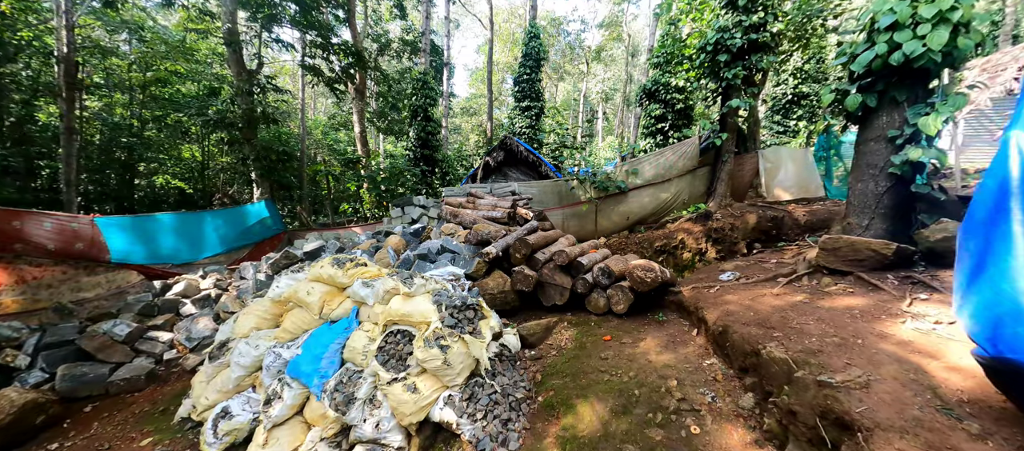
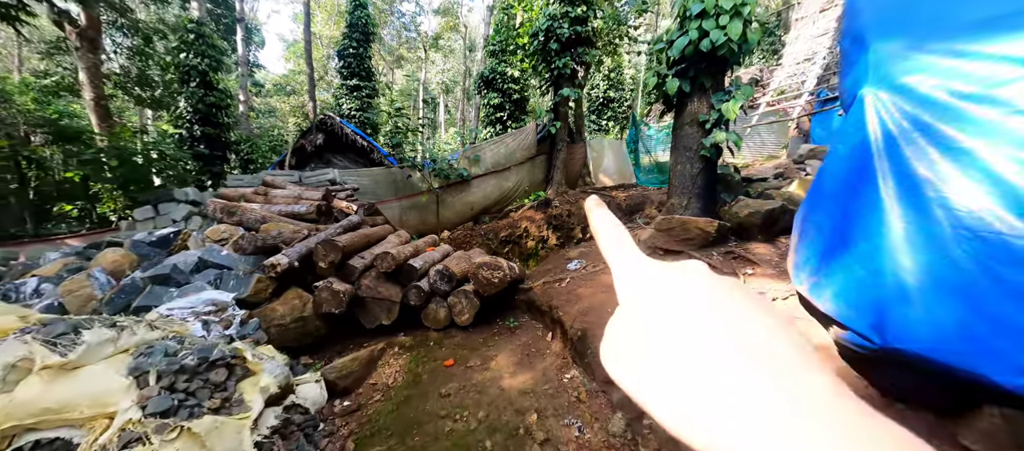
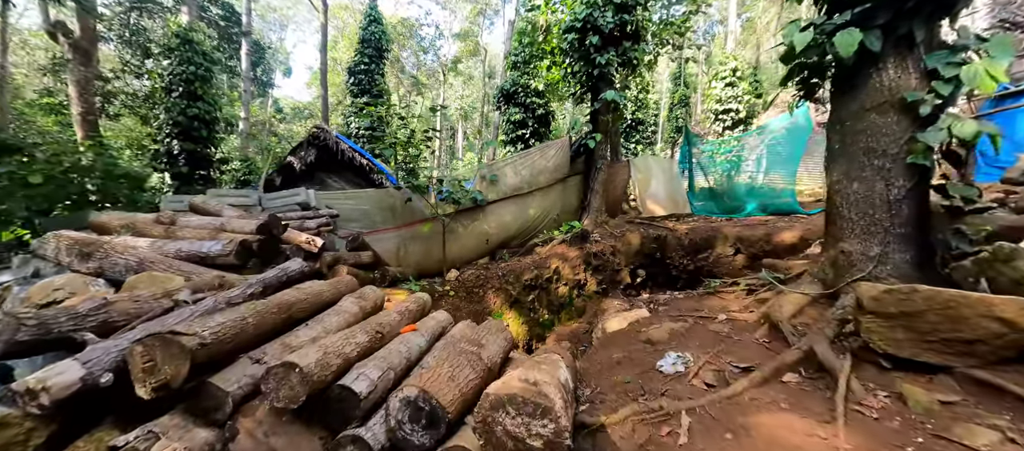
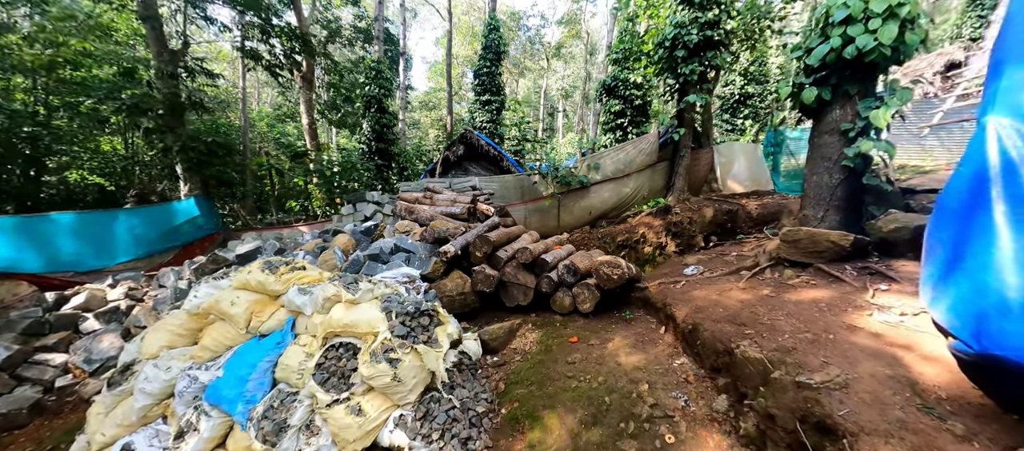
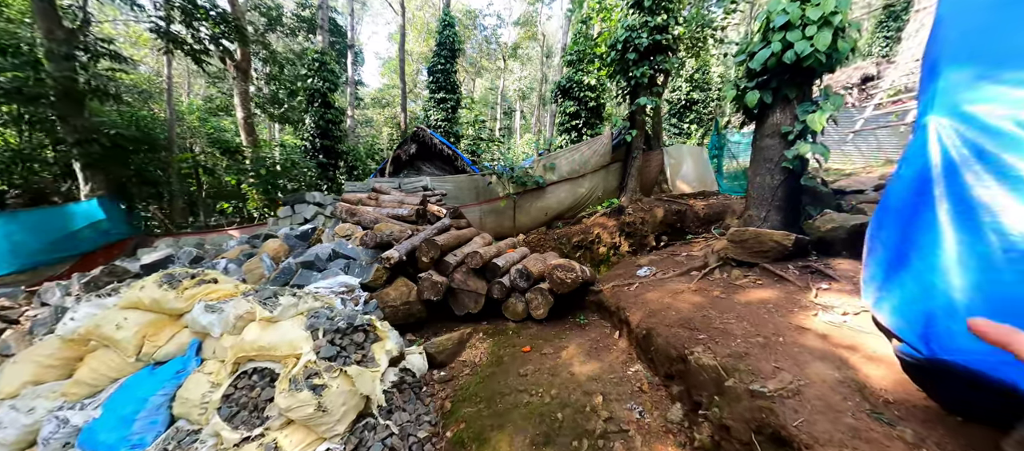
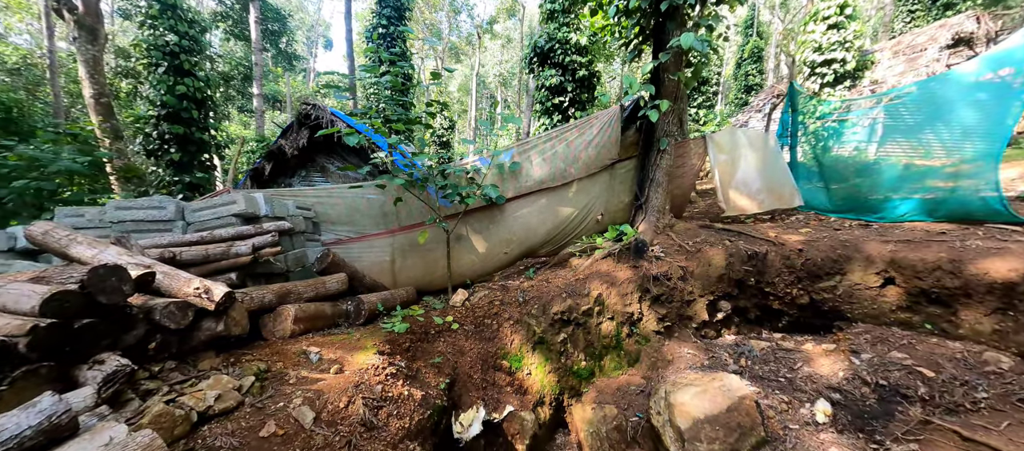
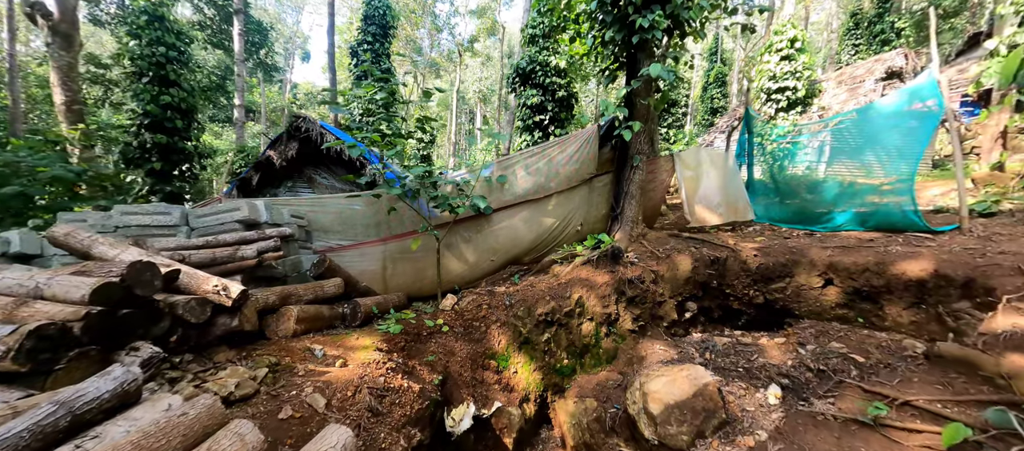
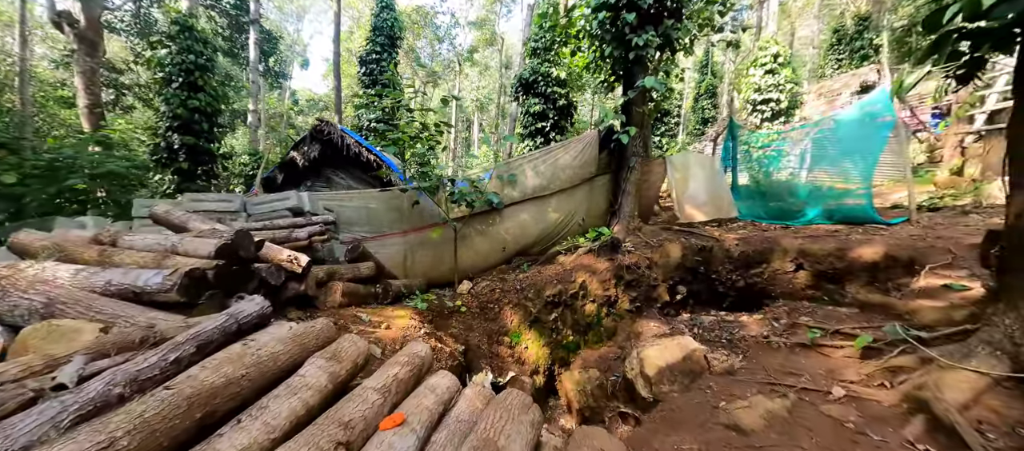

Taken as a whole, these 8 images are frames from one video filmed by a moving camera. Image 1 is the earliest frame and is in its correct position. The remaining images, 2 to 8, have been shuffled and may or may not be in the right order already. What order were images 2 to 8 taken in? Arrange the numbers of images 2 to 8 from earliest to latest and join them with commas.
4, 5, 2, 3, 8, 7, 6
